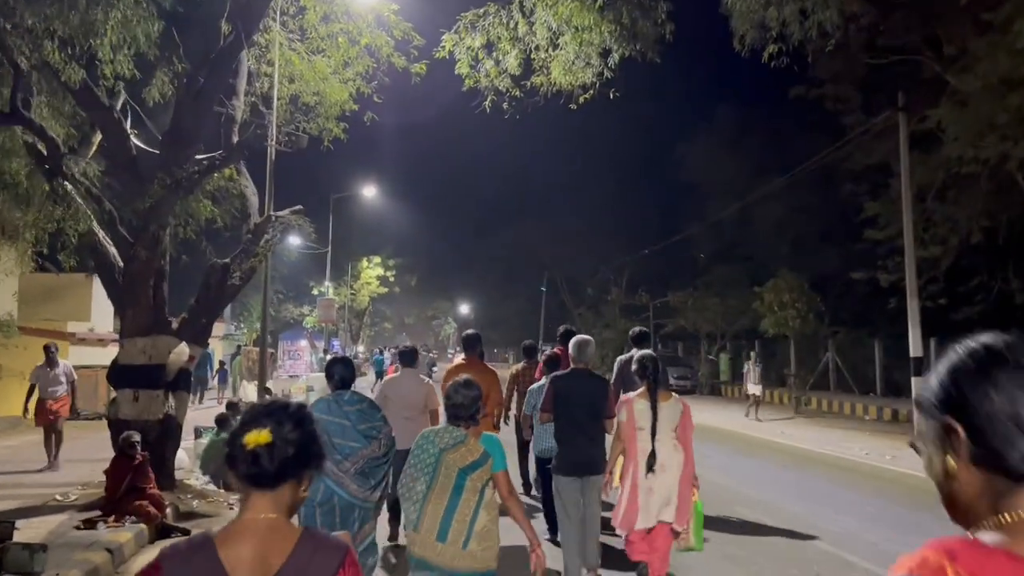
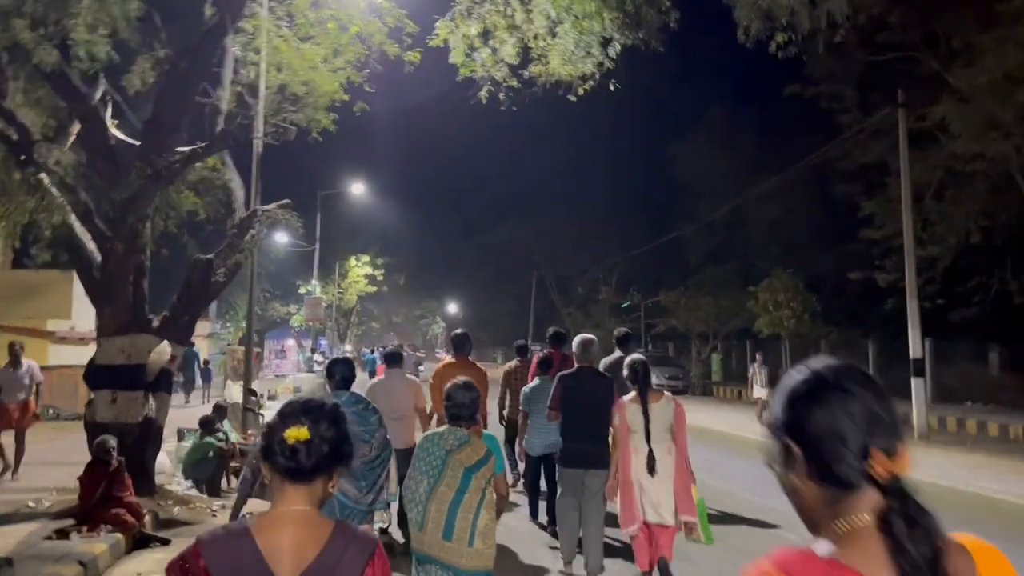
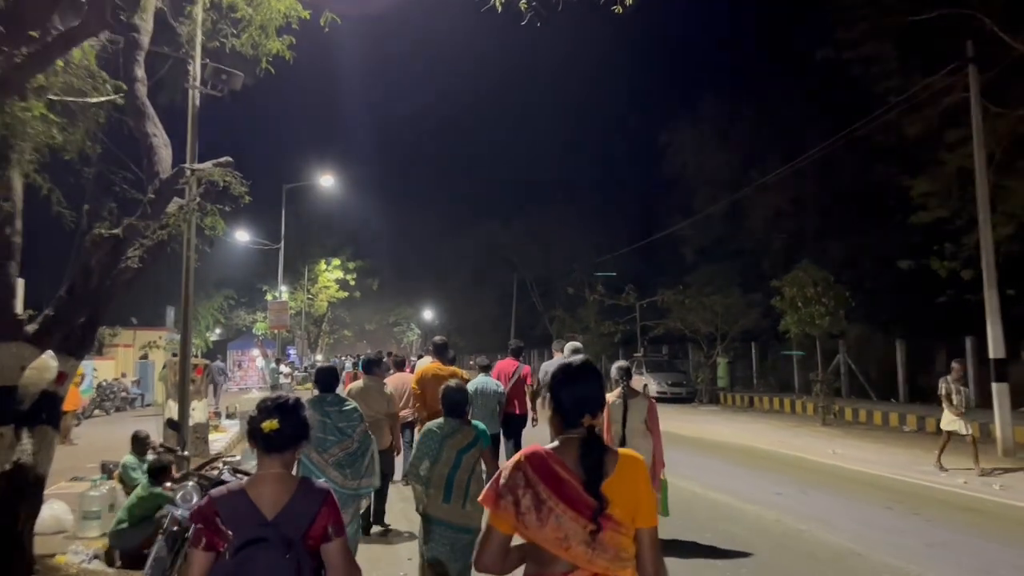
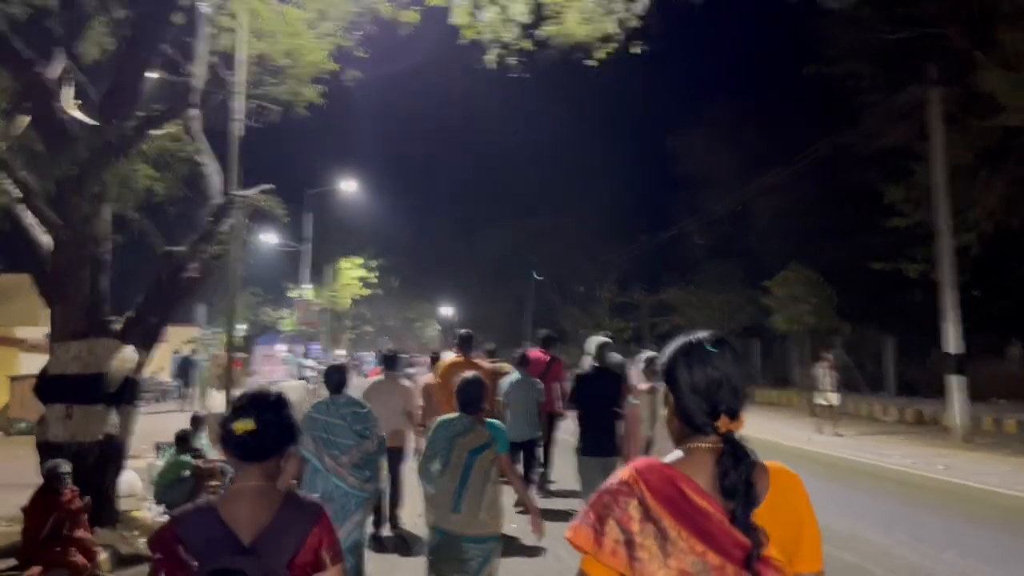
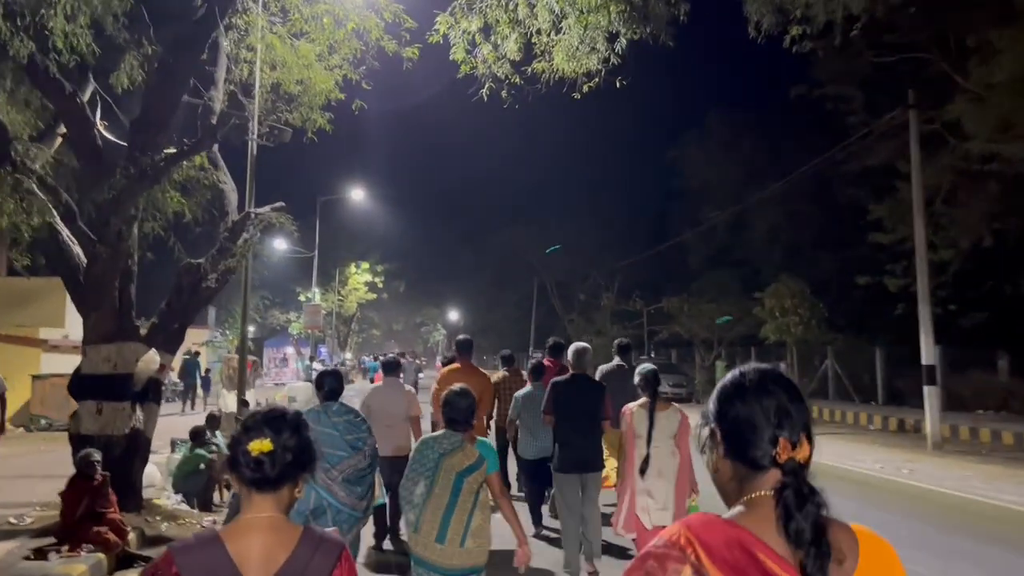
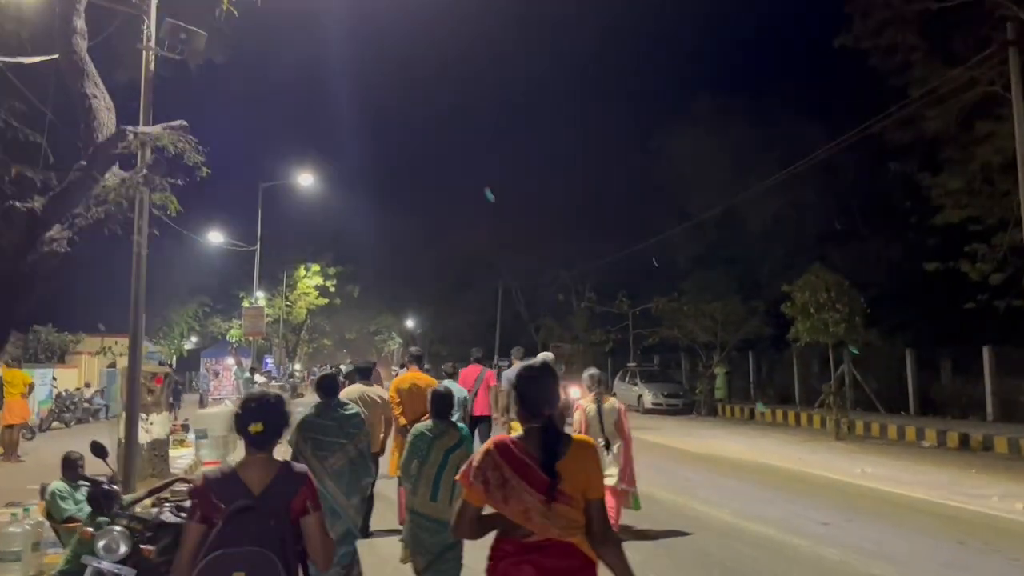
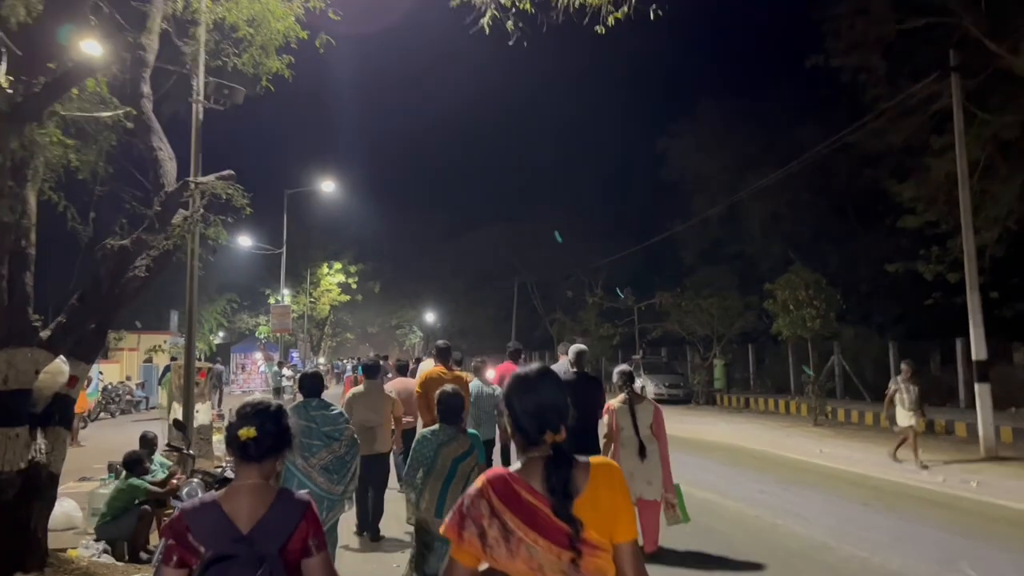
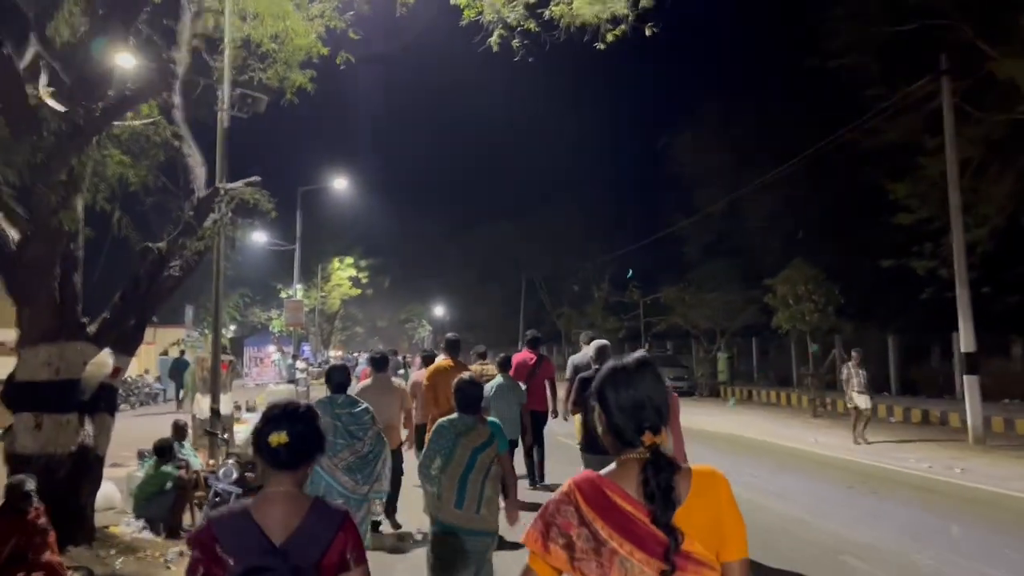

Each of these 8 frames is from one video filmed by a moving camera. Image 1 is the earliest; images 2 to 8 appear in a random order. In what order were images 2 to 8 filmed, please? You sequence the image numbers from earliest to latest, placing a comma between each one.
2, 5, 4, 8, 7, 3, 6
